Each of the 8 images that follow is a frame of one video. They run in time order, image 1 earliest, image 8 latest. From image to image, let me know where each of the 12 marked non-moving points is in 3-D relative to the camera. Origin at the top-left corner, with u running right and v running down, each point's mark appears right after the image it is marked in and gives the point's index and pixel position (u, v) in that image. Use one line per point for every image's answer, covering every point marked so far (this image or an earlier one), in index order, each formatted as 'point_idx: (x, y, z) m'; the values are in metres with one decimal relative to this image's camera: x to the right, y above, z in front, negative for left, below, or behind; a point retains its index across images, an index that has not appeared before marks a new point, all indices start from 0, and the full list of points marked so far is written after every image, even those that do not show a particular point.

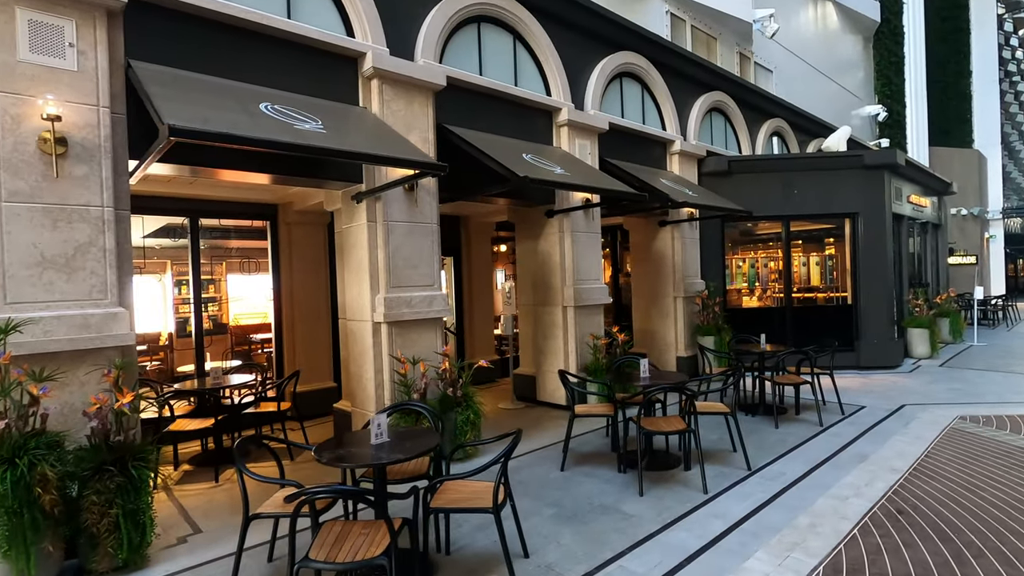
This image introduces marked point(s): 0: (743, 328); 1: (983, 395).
0: (+4.5, -0.8, +9.8) m
1: (+7.0, -1.6, +7.5) m
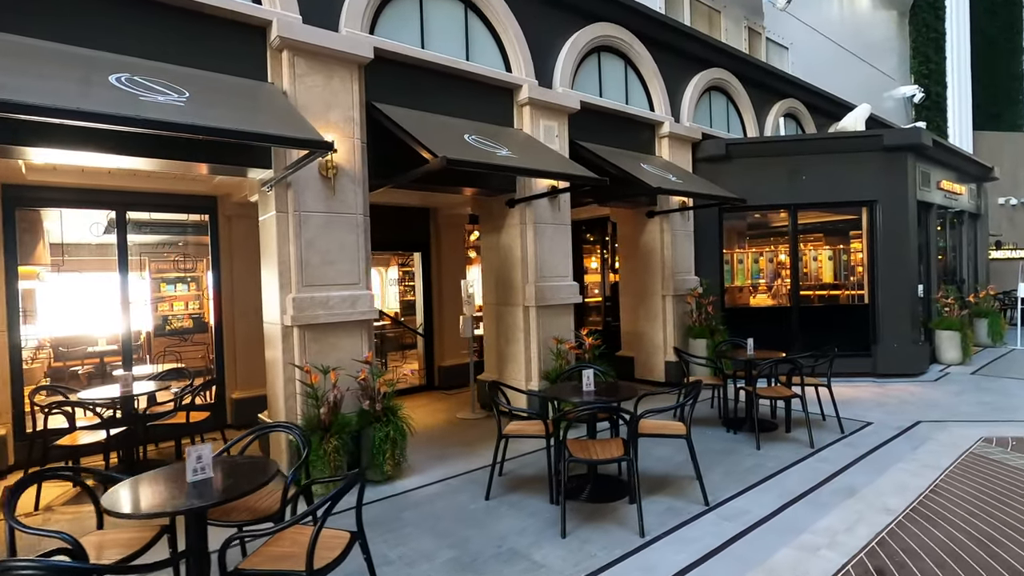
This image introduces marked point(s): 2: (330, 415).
0: (+4.1, -0.7, +8.9) m
1: (+6.4, -1.6, +6.4) m
2: (-1.6, -1.1, +4.5) m
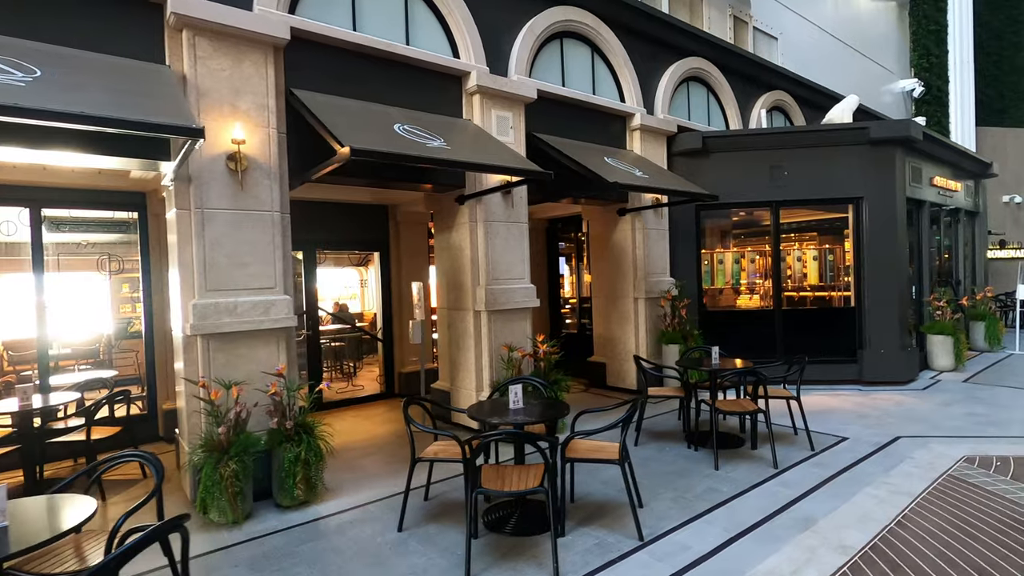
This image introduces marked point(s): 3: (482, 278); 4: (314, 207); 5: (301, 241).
0: (+3.5, -0.8, +8.4) m
1: (+5.8, -1.6, +5.9) m
2: (-2.2, -1.2, +4.0) m
3: (-0.4, +0.1, +6.0) m
4: (-2.9, +1.2, +7.4) m
5: (-3.0, +0.7, +7.3) m
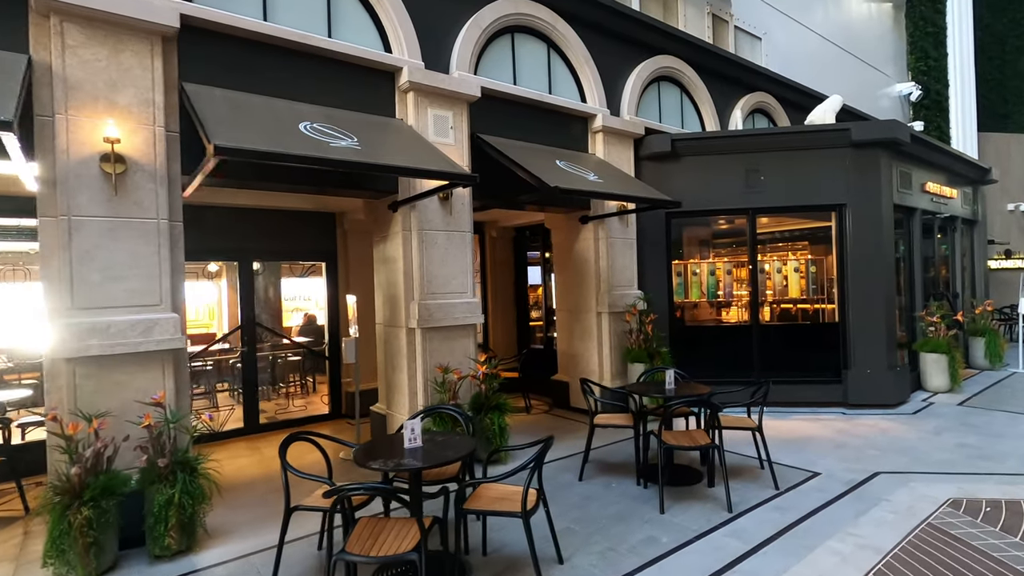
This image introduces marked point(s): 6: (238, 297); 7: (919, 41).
0: (+2.8, -1.0, +7.8) m
1: (+5.1, -1.8, +5.3) m
2: (-2.9, -1.3, +3.5) m
3: (-1.0, -0.1, +5.4) m
4: (-3.5, +1.0, +6.9) m
5: (-3.7, +0.5, +6.8) m
6: (-3.7, -0.1, +6.8) m
7: (+13.2, +8.0, +16.4) m
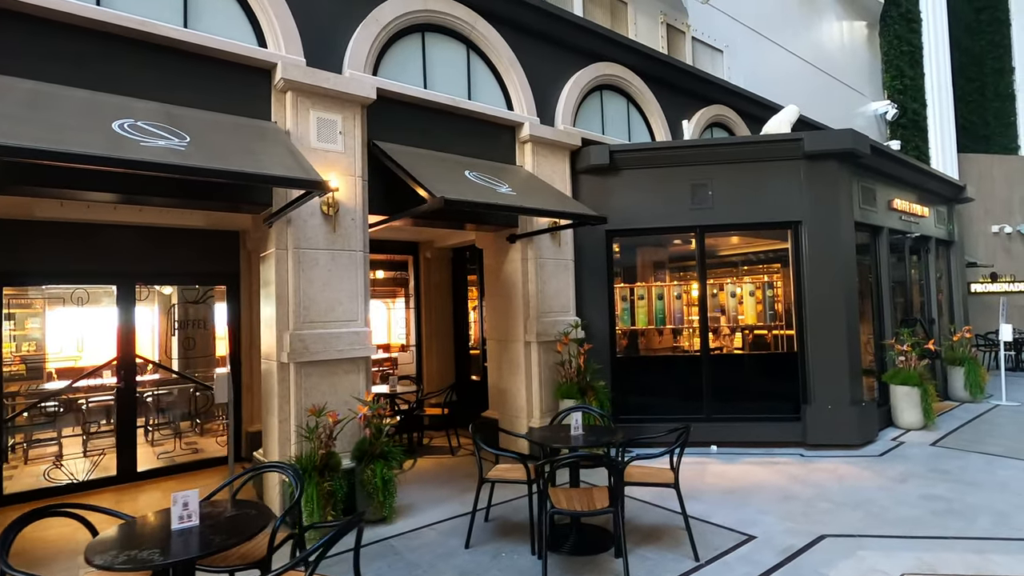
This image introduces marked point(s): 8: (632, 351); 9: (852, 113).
0: (+1.8, -1.3, +7.0) m
1: (+4.1, -2.0, +4.5) m
2: (-3.9, -1.5, +2.7) m
3: (-2.1, -0.3, +4.7) m
4: (-4.5, +0.7, +6.1) m
5: (-4.7, +0.2, +6.0) m
6: (-4.7, -0.4, +6.0) m
7: (+12.1, +7.2, +16.1) m
8: (+1.7, -0.9, +7.1) m
9: (+10.5, +5.4, +15.6) m
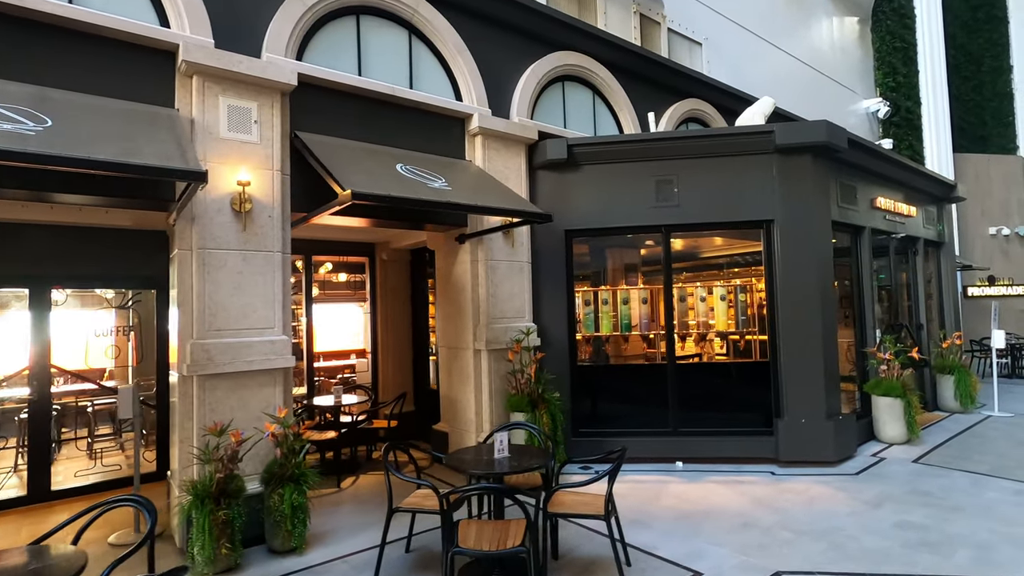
0: (+1.2, -1.4, +6.5) m
1: (+3.5, -2.1, +4.0) m
2: (-4.6, -1.5, +2.2) m
3: (-2.7, -0.3, +4.2) m
4: (-5.1, +0.6, +5.7) m
5: (-5.3, +0.2, +5.6) m
6: (-5.3, -0.5, +5.6) m
7: (+11.5, +7.1, +15.6) m
8: (+1.1, -0.9, +6.6) m
9: (+9.9, +5.3, +15.1) m
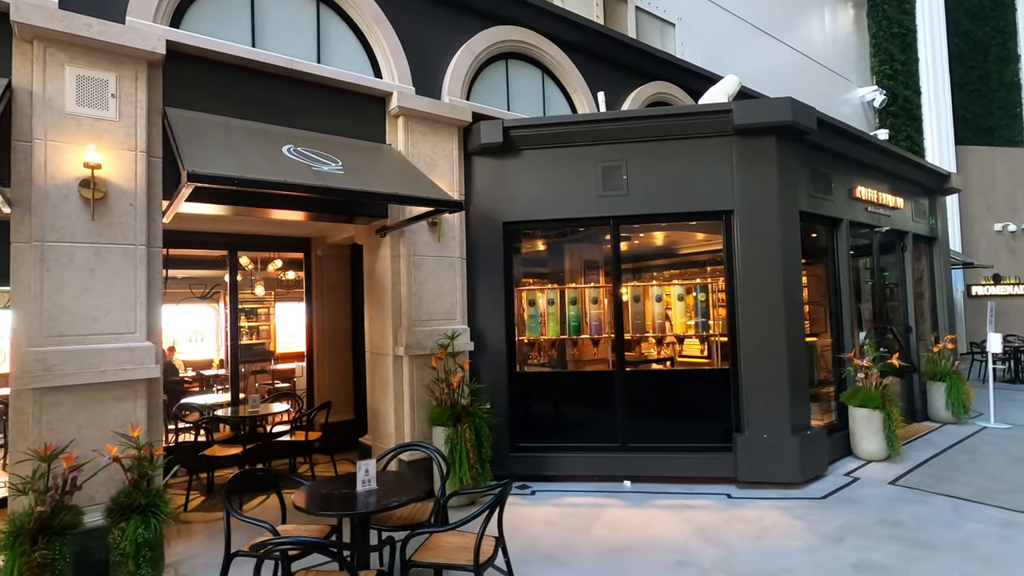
0: (+0.4, -1.4, +5.9) m
1: (+2.7, -2.1, +3.4) m
2: (-5.4, -1.5, +1.7) m
3: (-3.5, -0.3, +3.6) m
4: (-5.9, +0.7, +5.1) m
5: (-6.1, +0.2, +5.0) m
6: (-6.1, -0.5, +5.0) m
7: (+10.8, +7.2, +14.8) m
8: (+0.3, -0.9, +6.0) m
9: (+9.2, +5.3, +14.3) m
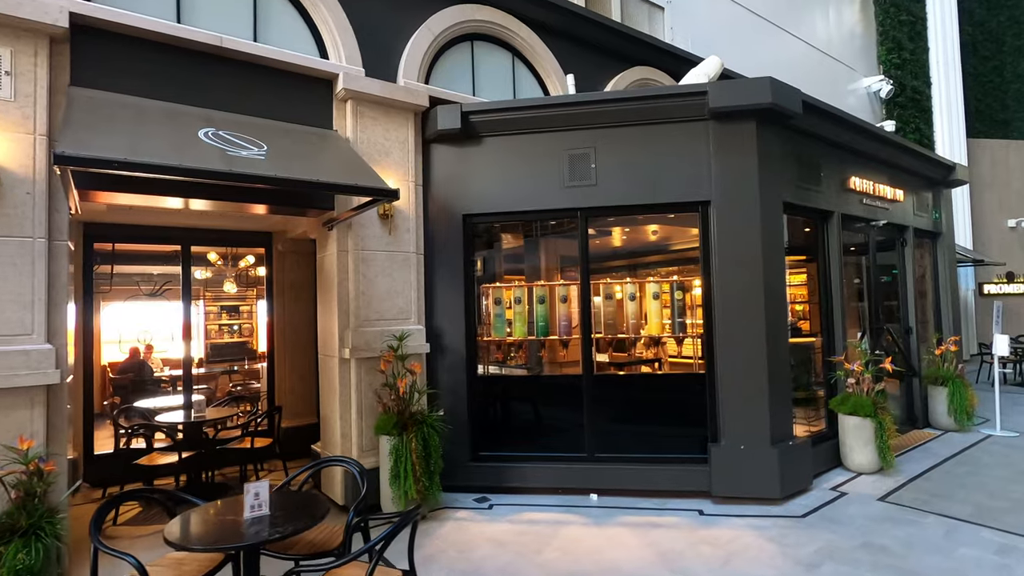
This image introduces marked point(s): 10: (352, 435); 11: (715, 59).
0: (0.0, -1.3, +5.5) m
1: (+2.2, -2.0, +2.9) m
2: (-5.9, -1.5, +1.4) m
3: (-3.9, -0.3, +3.3) m
4: (-6.4, +0.7, +4.8) m
5: (-6.5, +0.2, +4.7) m
6: (-6.6, -0.4, +4.7) m
7: (+10.6, +7.2, +14.2) m
8: (-0.1, -0.9, +5.5) m
9: (+8.9, +5.4, +13.8) m
10: (-1.5, -1.4, +4.9) m
11: (+2.3, +2.6, +5.8) m
